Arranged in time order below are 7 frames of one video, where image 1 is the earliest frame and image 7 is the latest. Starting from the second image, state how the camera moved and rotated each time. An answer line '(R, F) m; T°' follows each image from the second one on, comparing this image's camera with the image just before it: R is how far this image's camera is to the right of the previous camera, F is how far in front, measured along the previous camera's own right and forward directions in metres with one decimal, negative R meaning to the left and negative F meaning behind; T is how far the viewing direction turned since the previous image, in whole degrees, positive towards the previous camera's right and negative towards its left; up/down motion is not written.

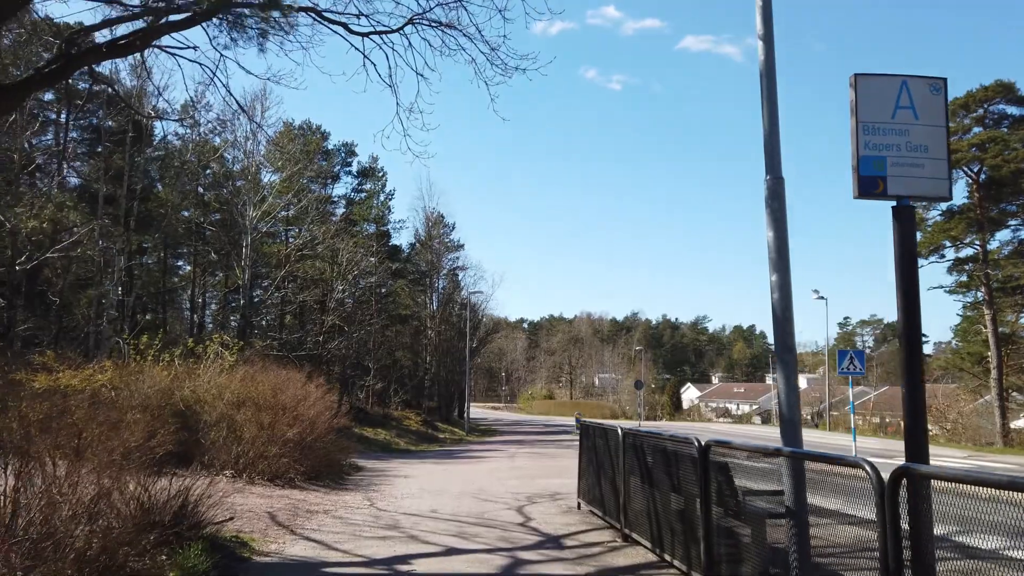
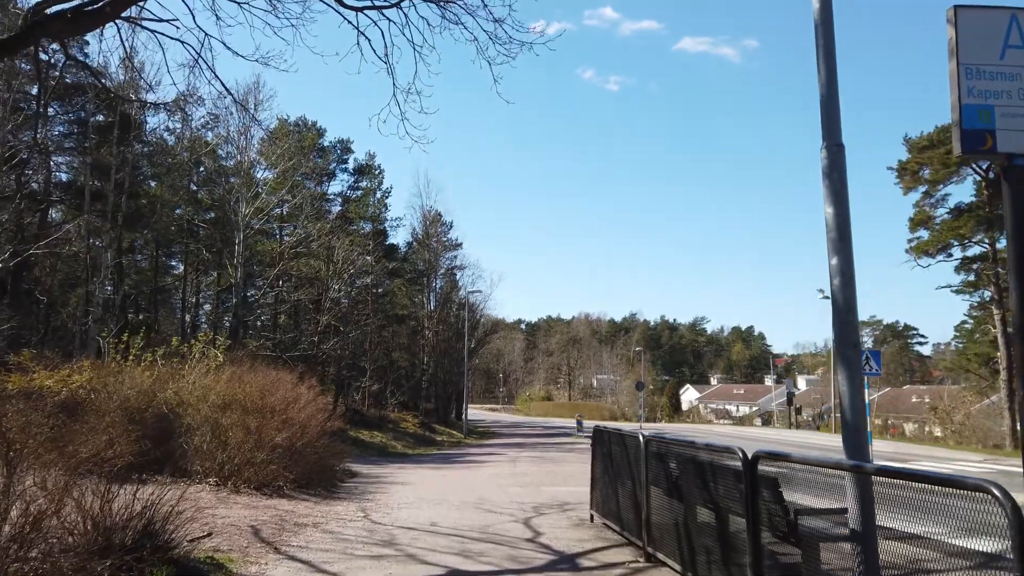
(-0.1, +0.6) m; 0°
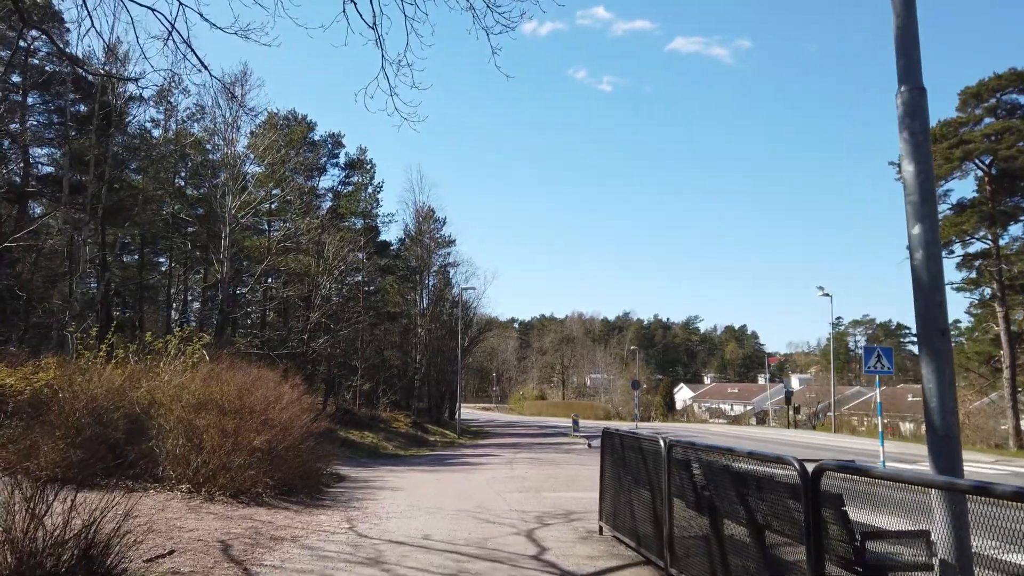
(-0.1, +0.7) m; +1°
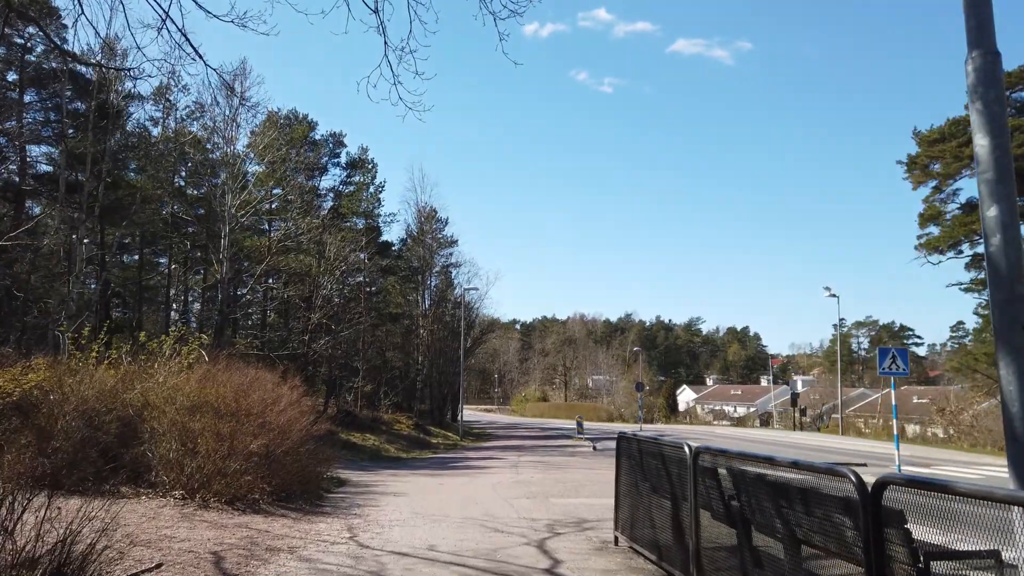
(-0.1, +0.4) m; 0°
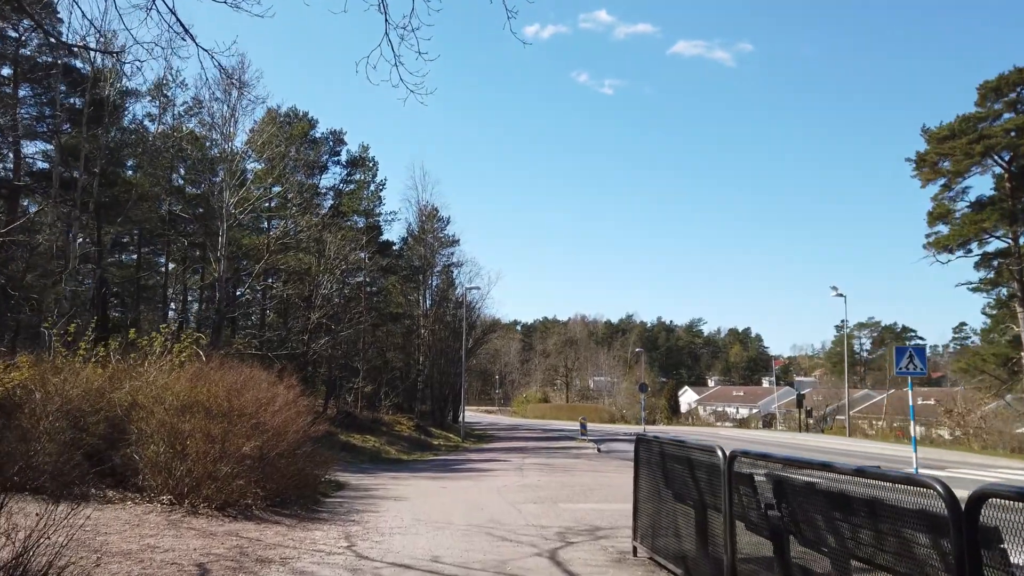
(-0.1, +0.5) m; 0°
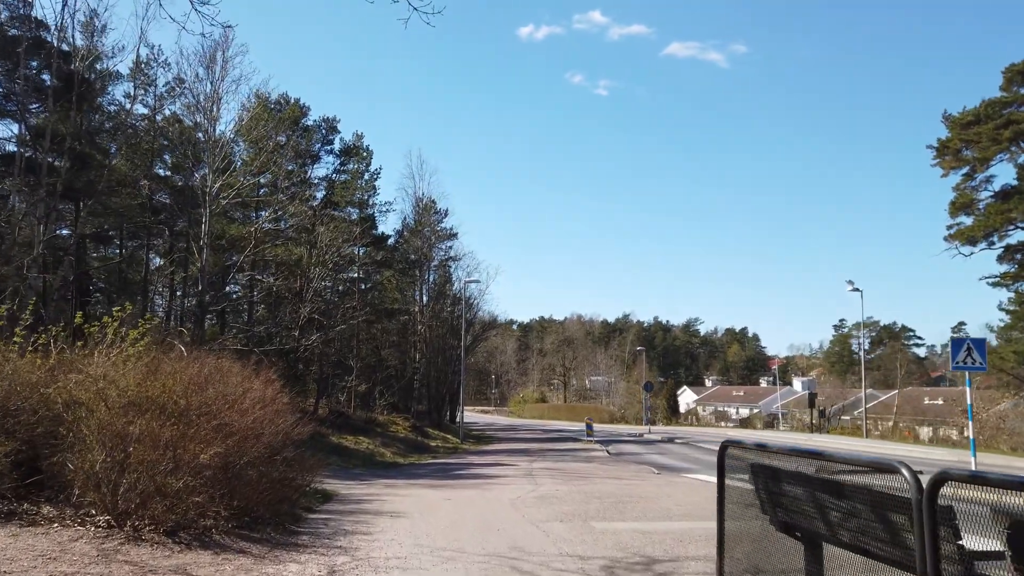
(-0.3, +1.5) m; 0°
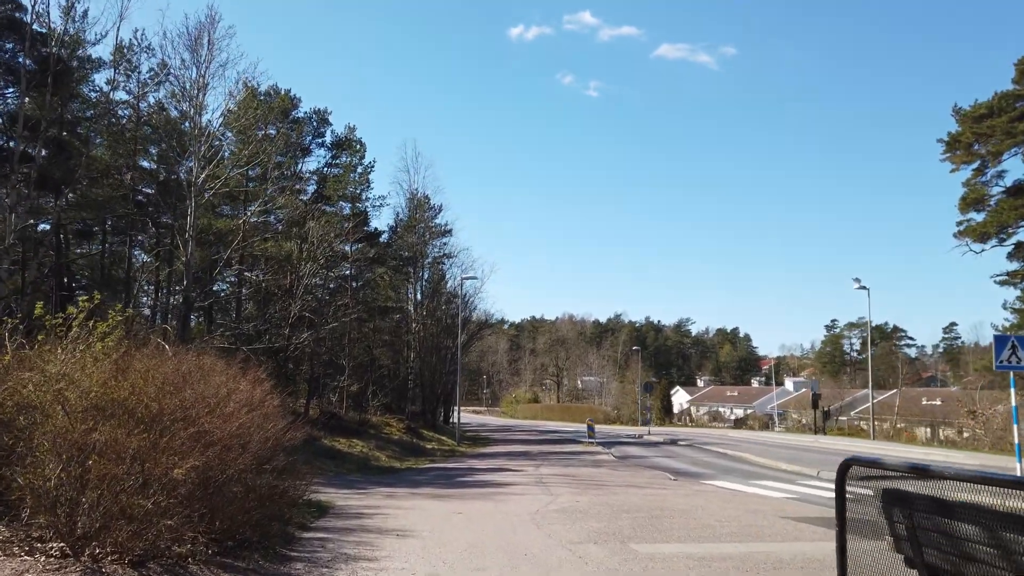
(-0.3, +1.0) m; +1°
